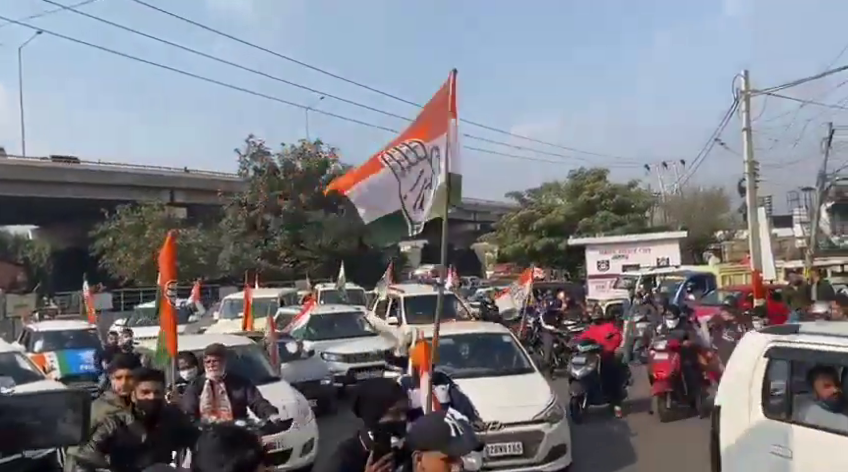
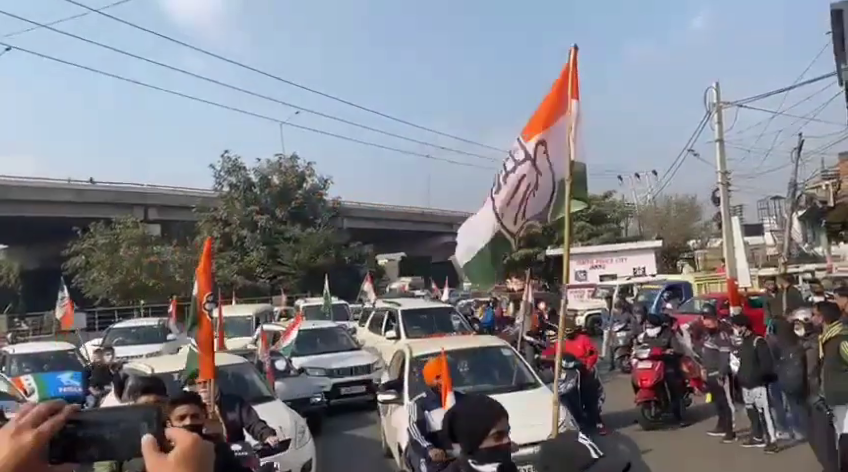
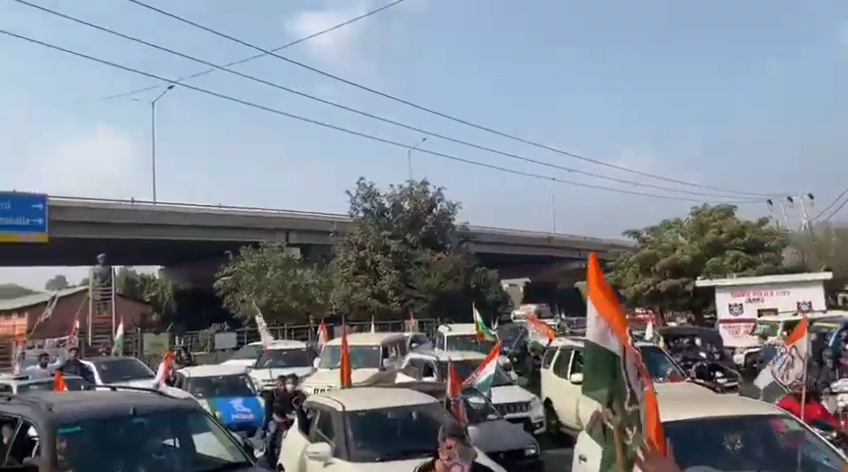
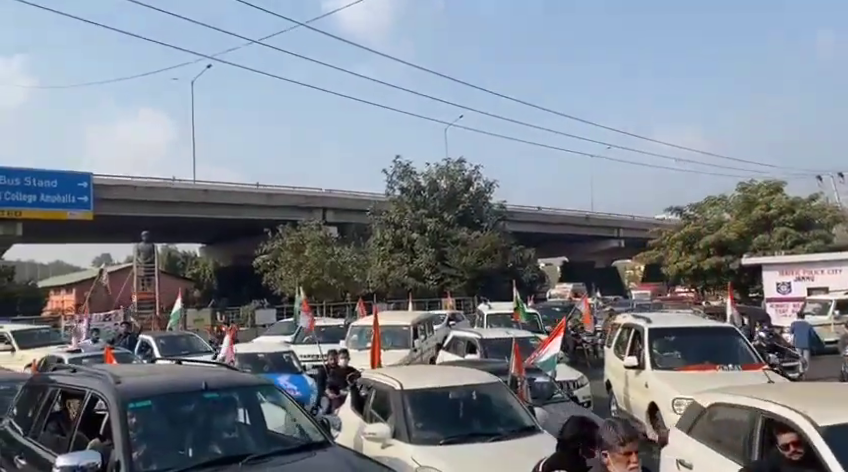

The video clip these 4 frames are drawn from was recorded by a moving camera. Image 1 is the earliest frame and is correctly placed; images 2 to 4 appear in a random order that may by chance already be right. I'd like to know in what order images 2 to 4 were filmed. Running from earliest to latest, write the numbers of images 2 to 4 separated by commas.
2, 3, 4
